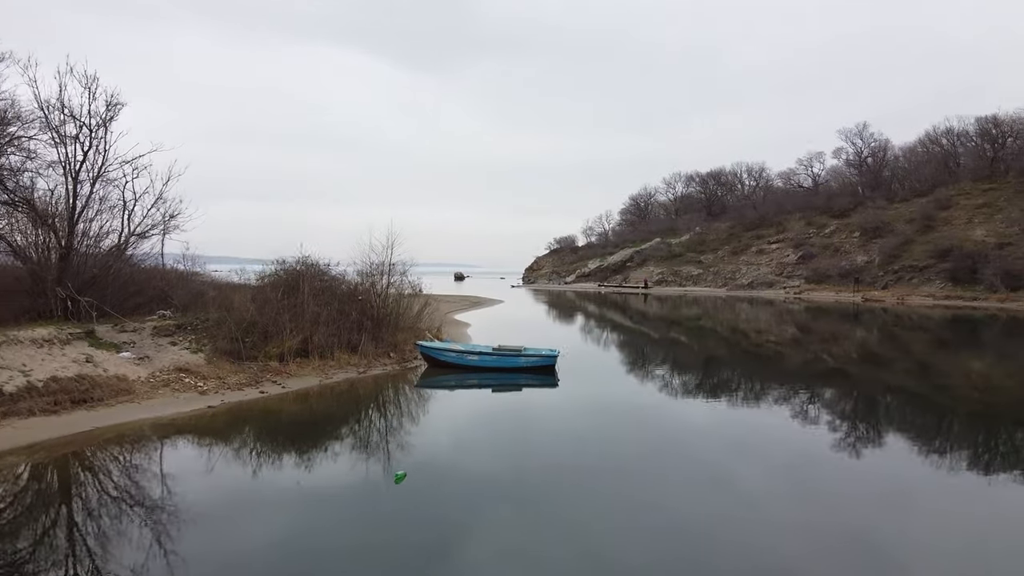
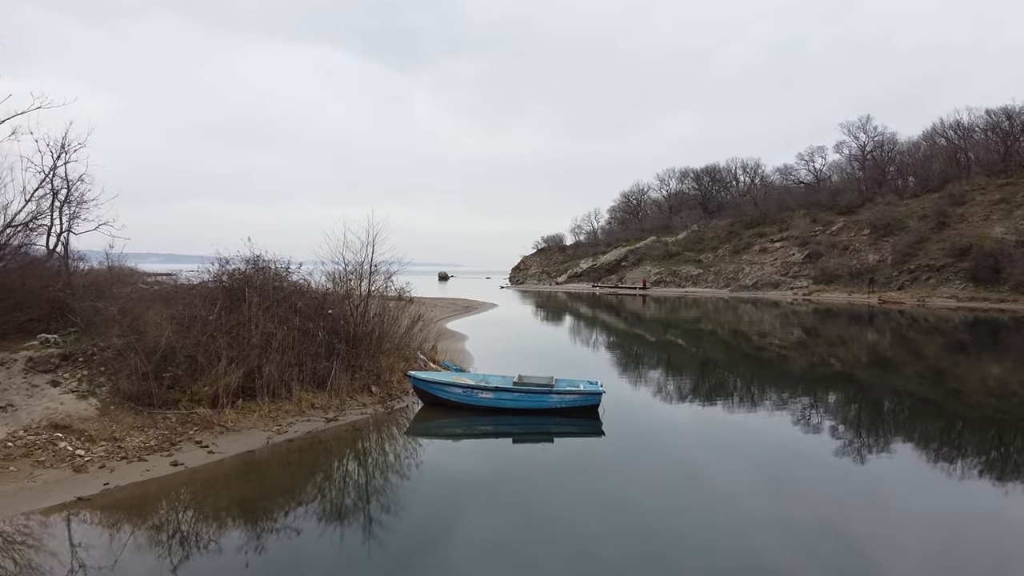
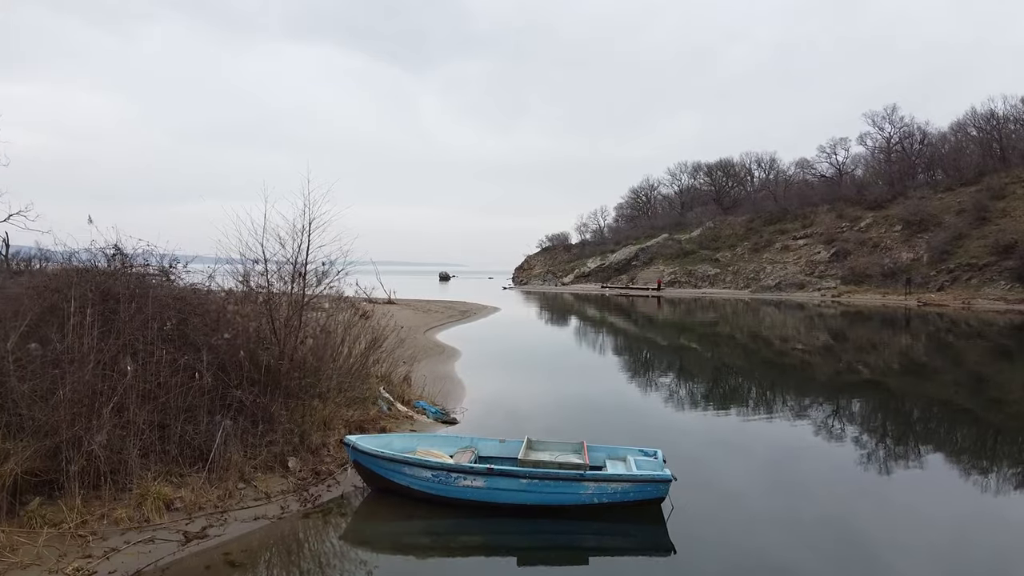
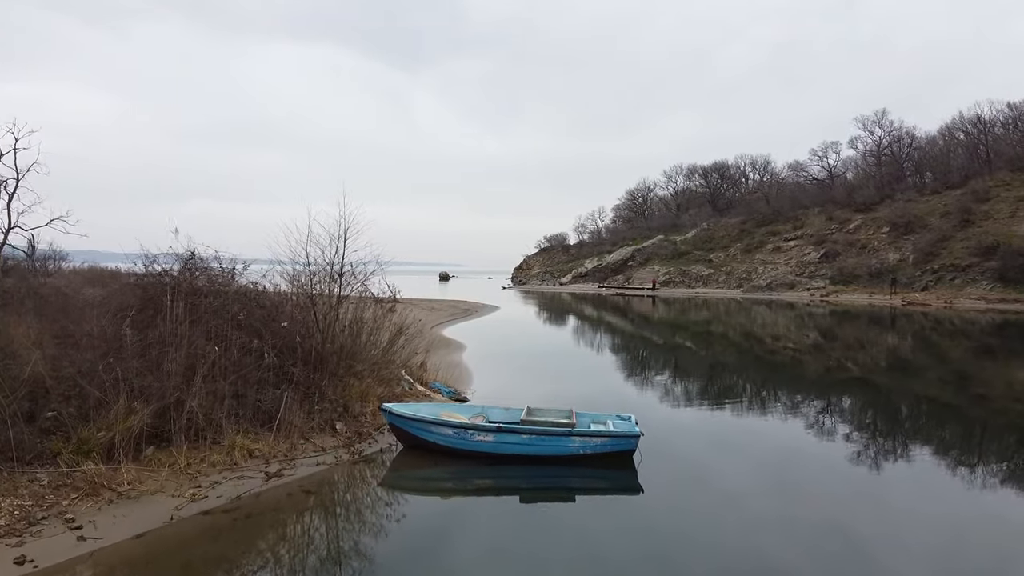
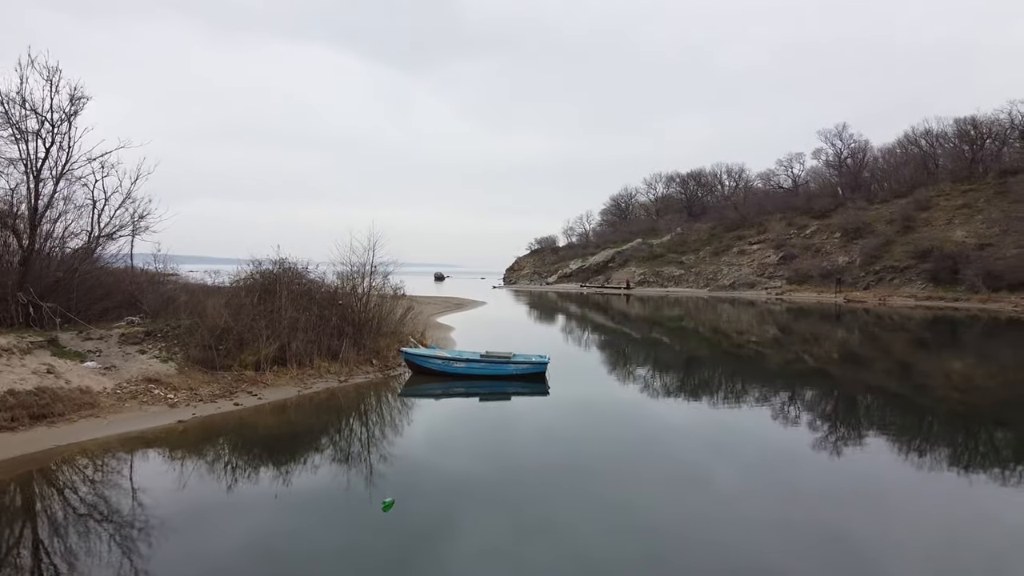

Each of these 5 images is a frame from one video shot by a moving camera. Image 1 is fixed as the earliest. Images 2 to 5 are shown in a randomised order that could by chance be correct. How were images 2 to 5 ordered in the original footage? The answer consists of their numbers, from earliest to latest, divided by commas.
5, 2, 4, 3
